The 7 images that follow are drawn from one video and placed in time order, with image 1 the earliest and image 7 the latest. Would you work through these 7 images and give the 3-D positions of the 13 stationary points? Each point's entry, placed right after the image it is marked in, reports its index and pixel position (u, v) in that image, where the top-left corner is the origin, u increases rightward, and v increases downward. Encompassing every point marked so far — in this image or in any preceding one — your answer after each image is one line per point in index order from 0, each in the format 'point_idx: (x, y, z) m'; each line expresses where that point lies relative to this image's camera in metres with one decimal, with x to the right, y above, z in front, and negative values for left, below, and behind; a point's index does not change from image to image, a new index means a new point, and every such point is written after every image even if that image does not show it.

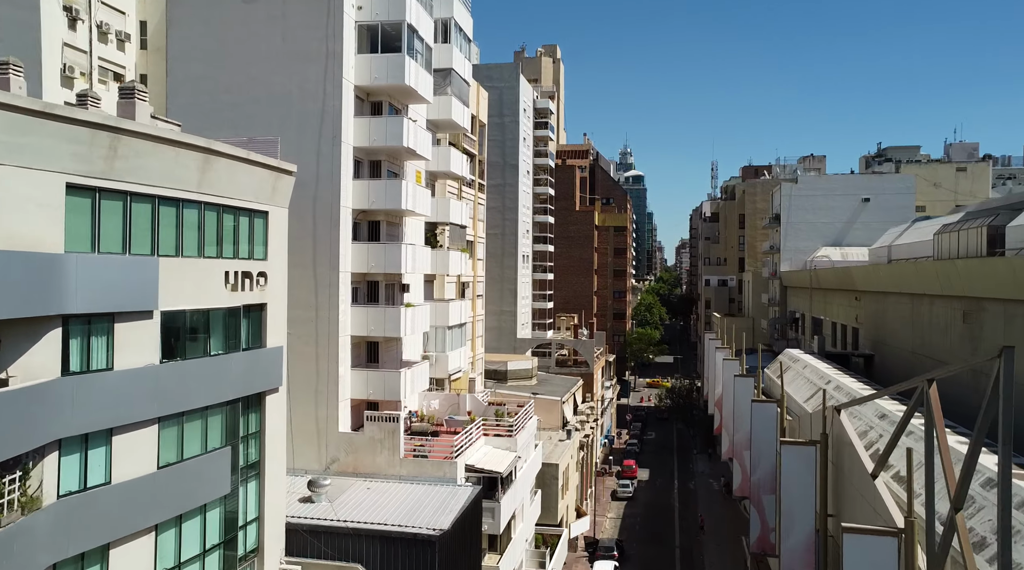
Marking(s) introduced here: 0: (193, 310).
0: (-6.6, -0.5, +17.5) m
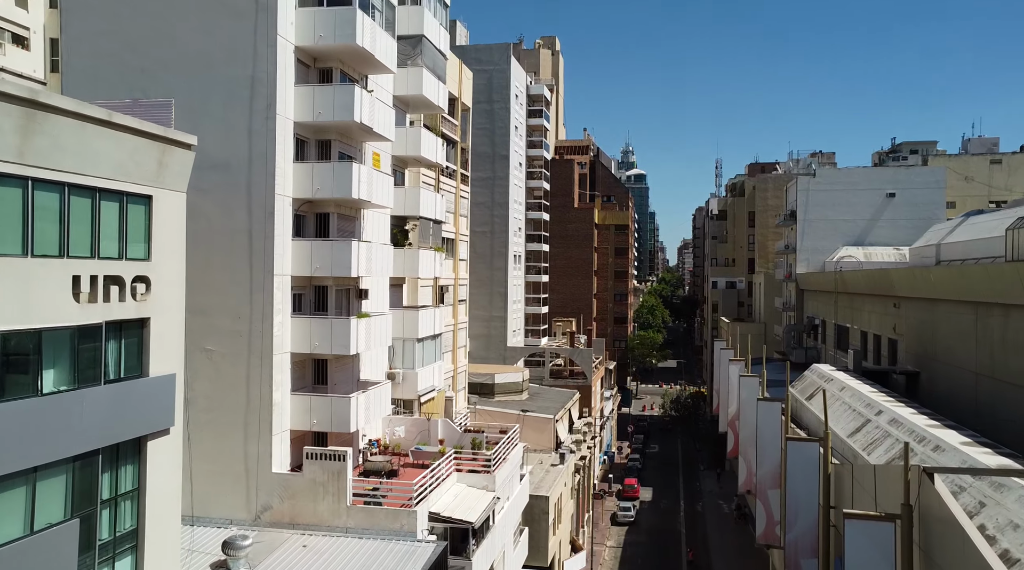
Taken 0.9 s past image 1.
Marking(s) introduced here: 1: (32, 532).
0: (-7.2, -0.7, +12.4) m
1: (-7.0, -3.6, +12.7) m
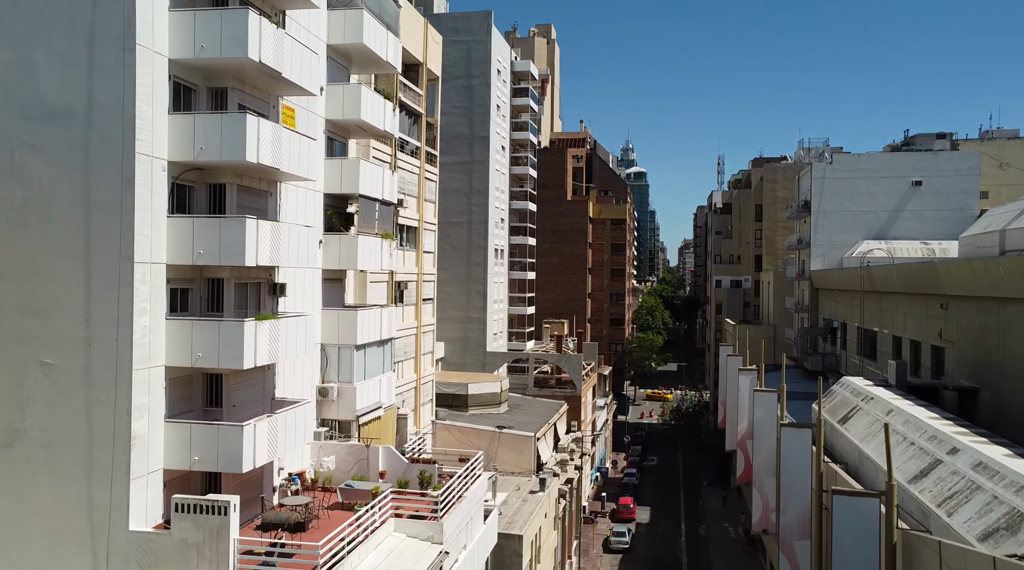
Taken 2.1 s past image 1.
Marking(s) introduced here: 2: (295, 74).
0: (-8.3, -0.5, +6.8) m
1: (-8.1, -3.4, +7.1) m
2: (-4.8, +4.6, +18.7) m
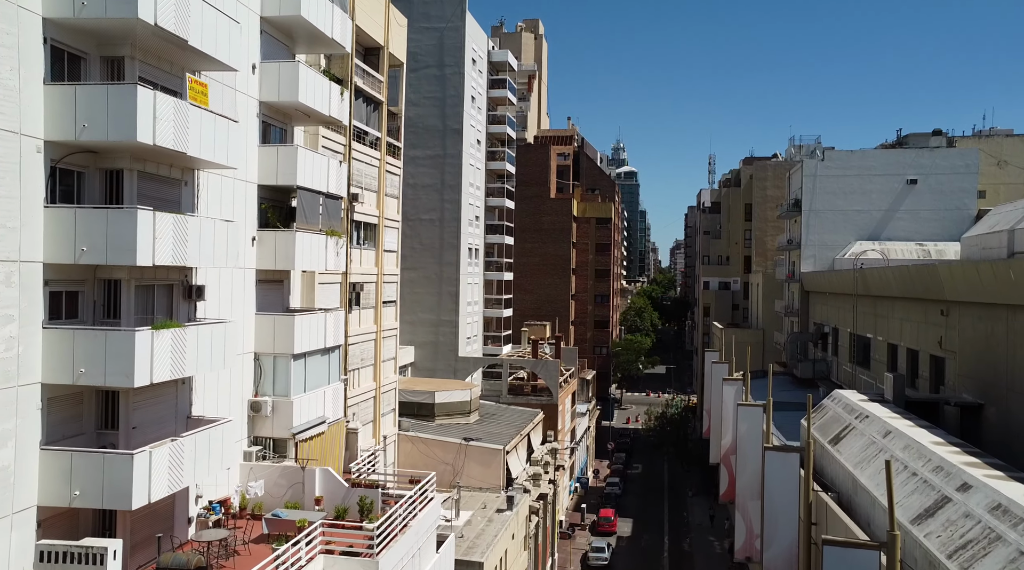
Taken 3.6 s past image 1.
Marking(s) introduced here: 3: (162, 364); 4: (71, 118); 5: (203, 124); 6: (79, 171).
0: (-9.2, -0.5, +4.3) m
1: (-9.0, -3.5, +4.5) m
2: (-5.8, +4.6, +16.3) m
3: (-6.2, -1.4, +15.2) m
4: (-7.3, +2.8, +14.3) m
5: (-5.9, +3.0, +16.3) m
6: (-7.7, +2.1, +15.2) m
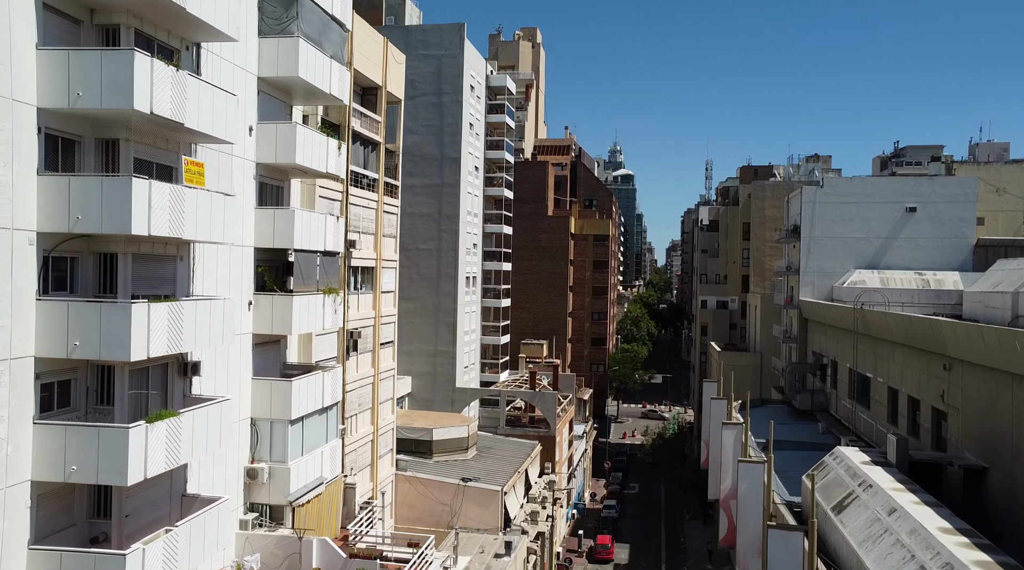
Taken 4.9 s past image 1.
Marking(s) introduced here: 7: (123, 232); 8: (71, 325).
0: (-9.1, -2.1, +4.0) m
1: (-9.0, -5.1, +4.2) m
2: (-5.8, +3.0, +15.9) m
3: (-6.2, -2.9, +14.9) m
4: (-7.3, +1.2, +14.0) m
5: (-5.8, +1.5, +16.0) m
6: (-7.7, +0.5, +14.9) m
7: (-6.4, +0.9, +14.1) m
8: (-7.2, -0.6, +14.0) m
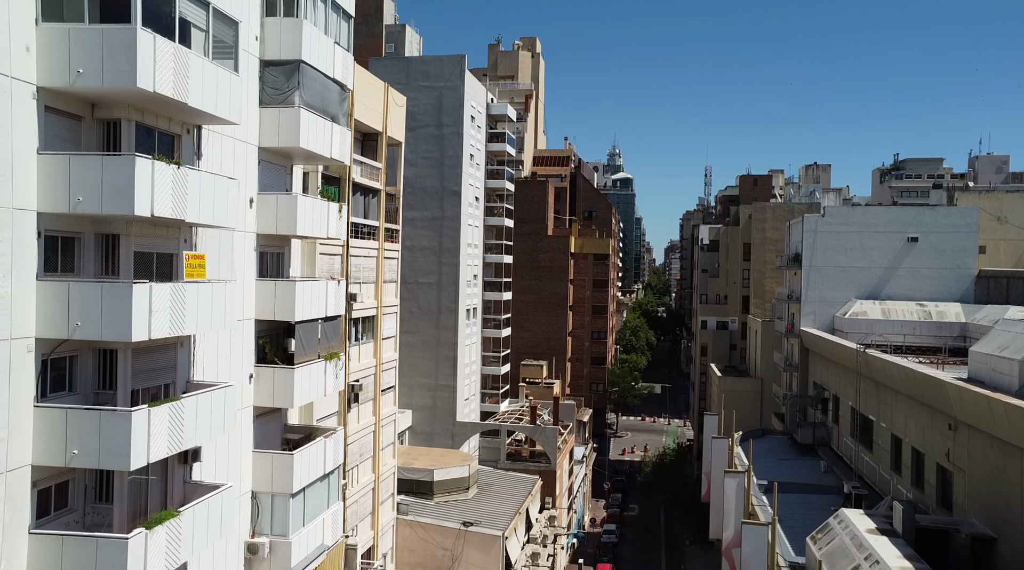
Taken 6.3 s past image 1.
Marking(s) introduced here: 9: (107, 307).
0: (-9.0, -3.9, +3.8) m
1: (-8.9, -6.8, +4.1) m
2: (-5.7, +1.3, +15.7) m
3: (-6.1, -4.6, +14.7) m
4: (-7.2, -0.5, +13.8) m
5: (-5.7, -0.2, +15.8) m
6: (-7.6, -1.2, +14.7) m
7: (-6.3, -0.8, +13.9) m
8: (-7.1, -2.4, +13.8) m
9: (-6.5, -0.3, +13.8) m
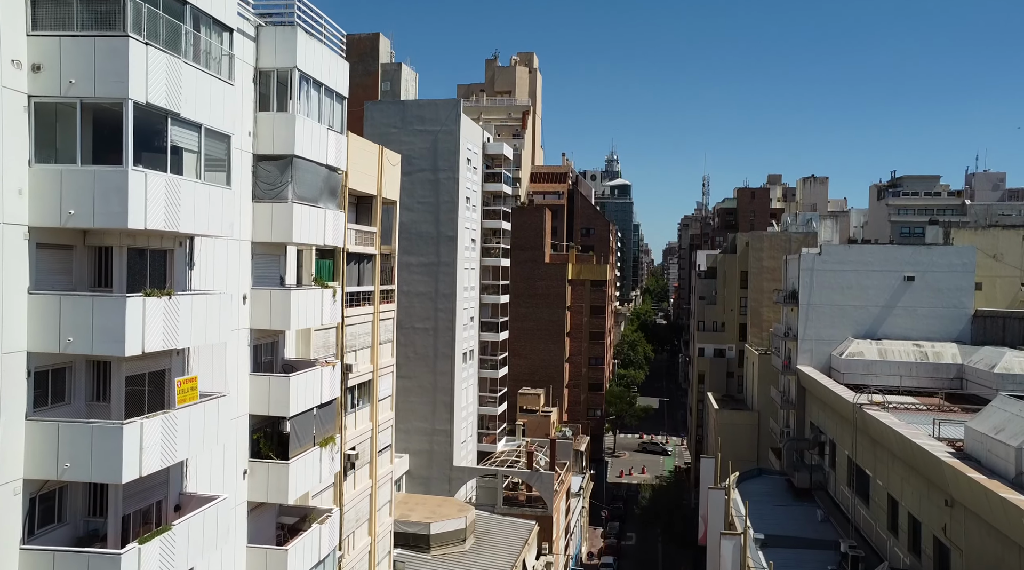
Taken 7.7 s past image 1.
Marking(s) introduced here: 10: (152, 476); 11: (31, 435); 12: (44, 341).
0: (-9.1, -6.1, +3.8) m
1: (-8.9, -9.1, +4.0) m
2: (-5.8, -0.9, +15.7) m
3: (-6.2, -6.9, +14.7) m
4: (-7.3, -2.7, +13.8) m
5: (-5.9, -2.5, +15.7) m
6: (-7.7, -3.5, +14.7) m
7: (-6.4, -3.1, +13.8) m
8: (-7.3, -4.6, +13.8) m
9: (-6.7, -2.6, +13.8) m
10: (-6.8, -3.6, +16.2) m
11: (-7.7, -2.4, +13.7) m
12: (-7.4, -0.9, +13.7) m
